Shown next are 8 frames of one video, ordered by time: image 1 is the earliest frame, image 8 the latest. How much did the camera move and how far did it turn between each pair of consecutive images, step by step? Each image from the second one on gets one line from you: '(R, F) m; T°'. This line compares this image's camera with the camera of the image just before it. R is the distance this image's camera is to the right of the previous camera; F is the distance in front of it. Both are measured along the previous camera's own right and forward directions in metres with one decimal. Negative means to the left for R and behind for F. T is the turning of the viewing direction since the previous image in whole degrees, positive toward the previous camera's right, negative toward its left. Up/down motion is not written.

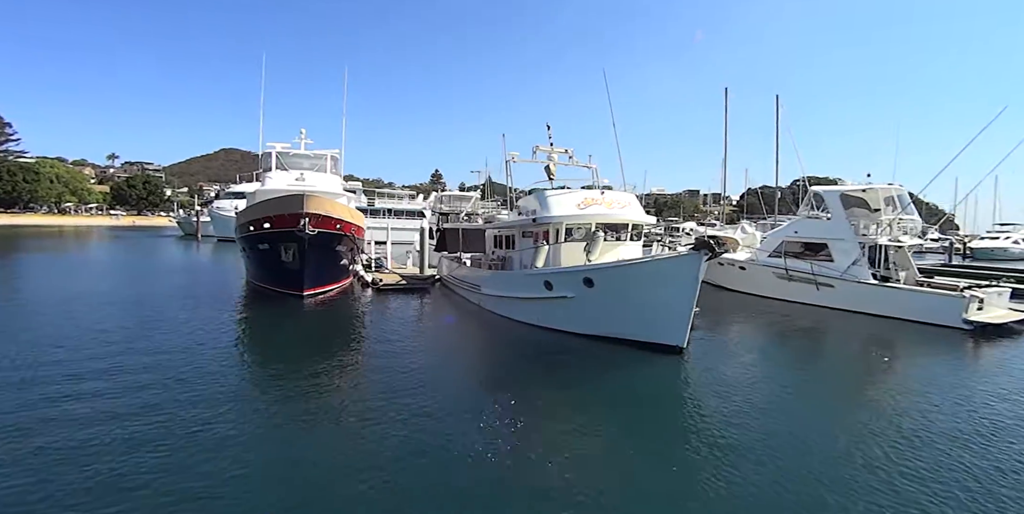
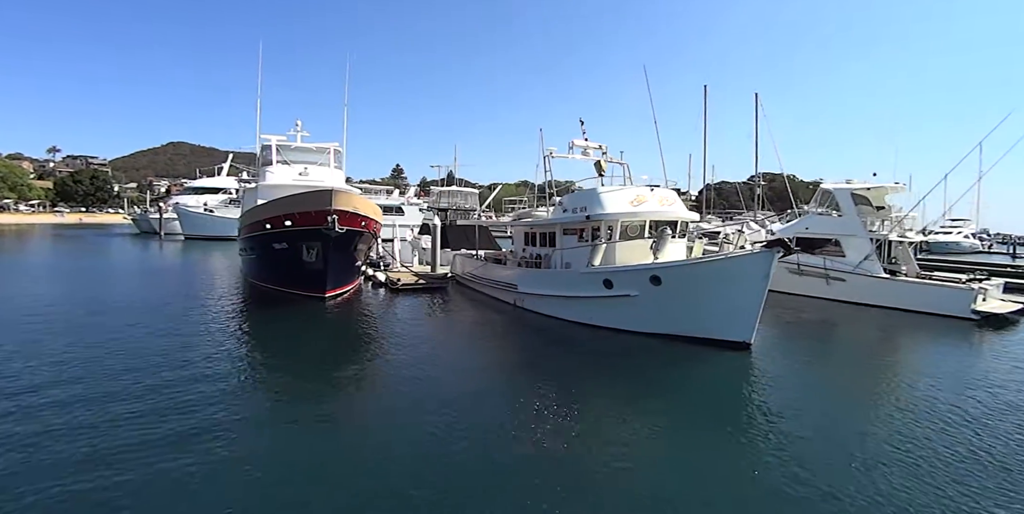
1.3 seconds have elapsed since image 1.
(-2.3, +0.6) m; +5°
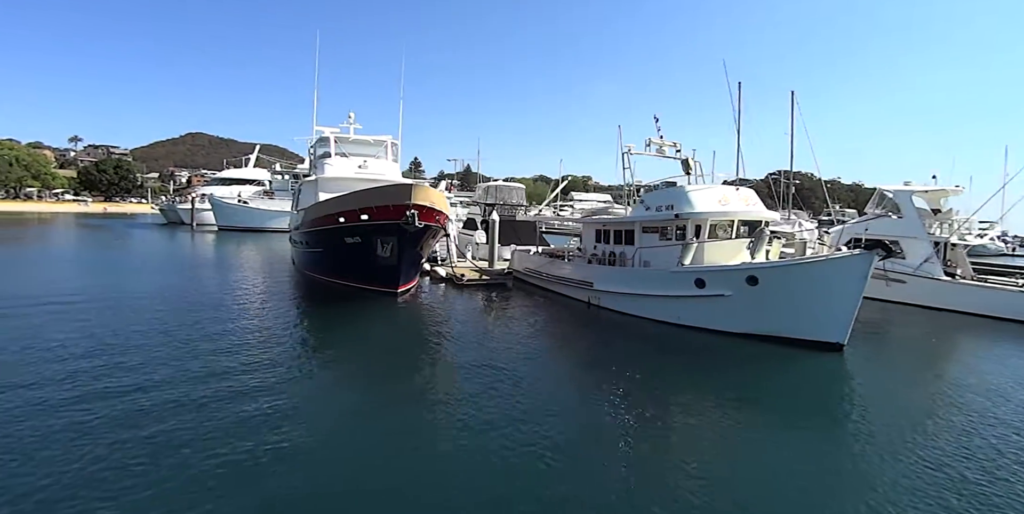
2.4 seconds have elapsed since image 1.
(-2.1, 0.0) m; -1°
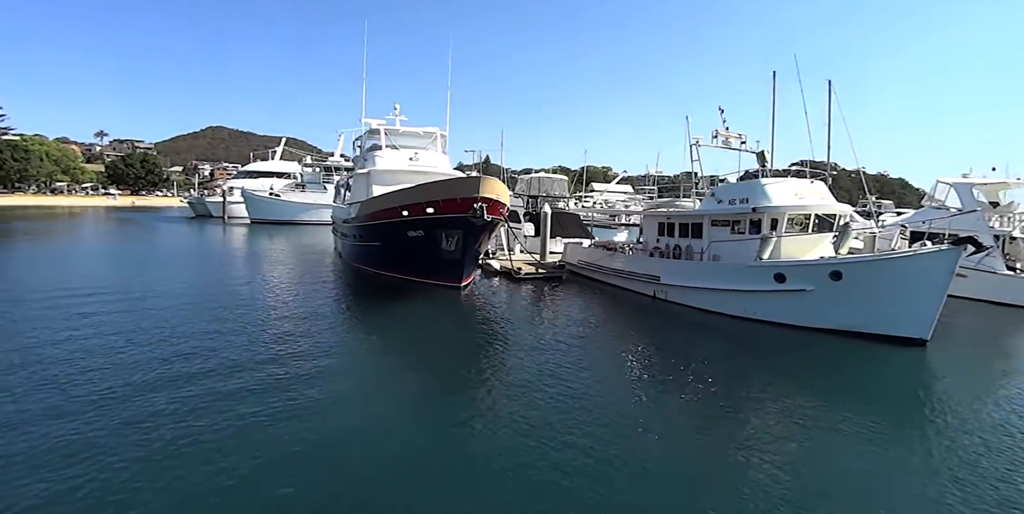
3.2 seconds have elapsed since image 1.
(-1.6, 0.0) m; -1°
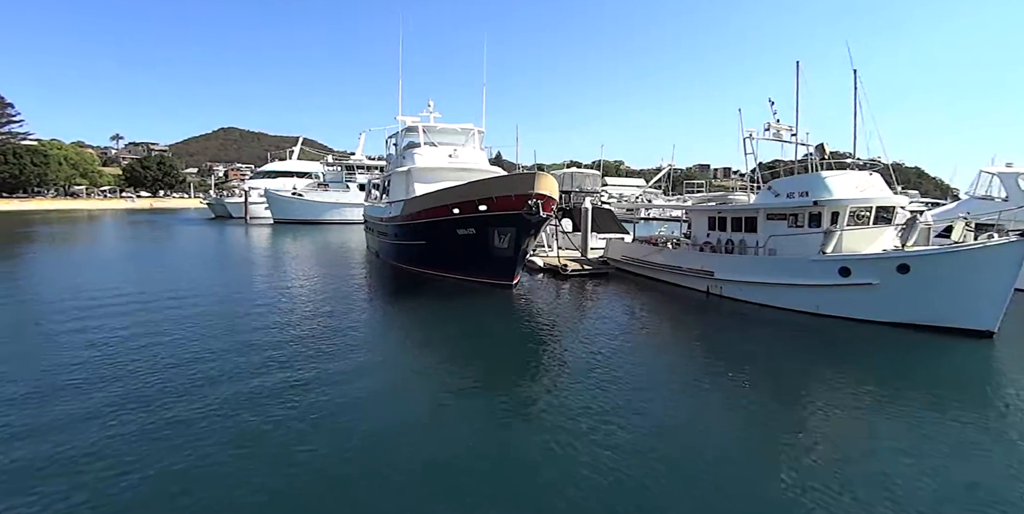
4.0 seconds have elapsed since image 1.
(-1.3, 0.0) m; -1°
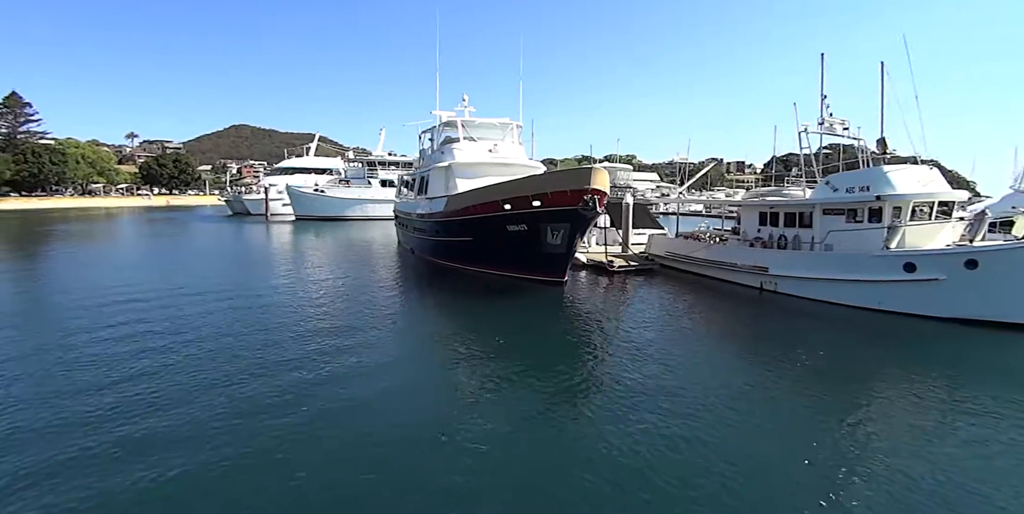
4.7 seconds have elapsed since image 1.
(-1.3, 0.0) m; -1°
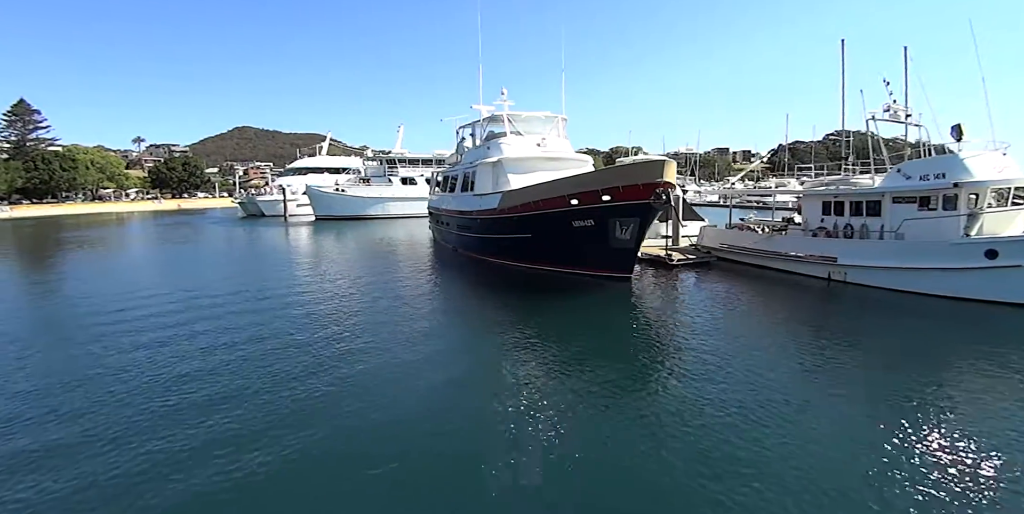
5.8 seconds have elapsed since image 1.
(-1.9, +0.1) m; 0°
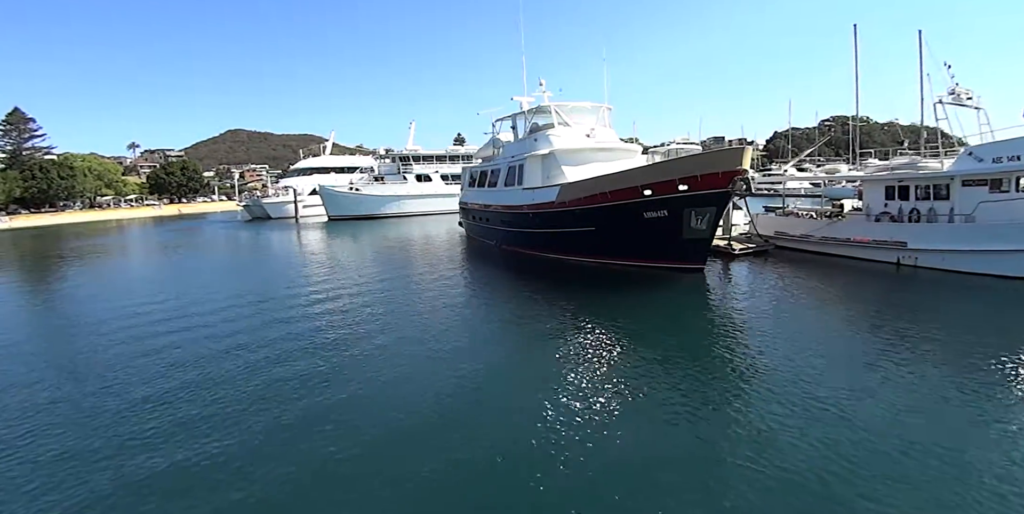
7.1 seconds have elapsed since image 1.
(-2.2, +0.1) m; +1°
